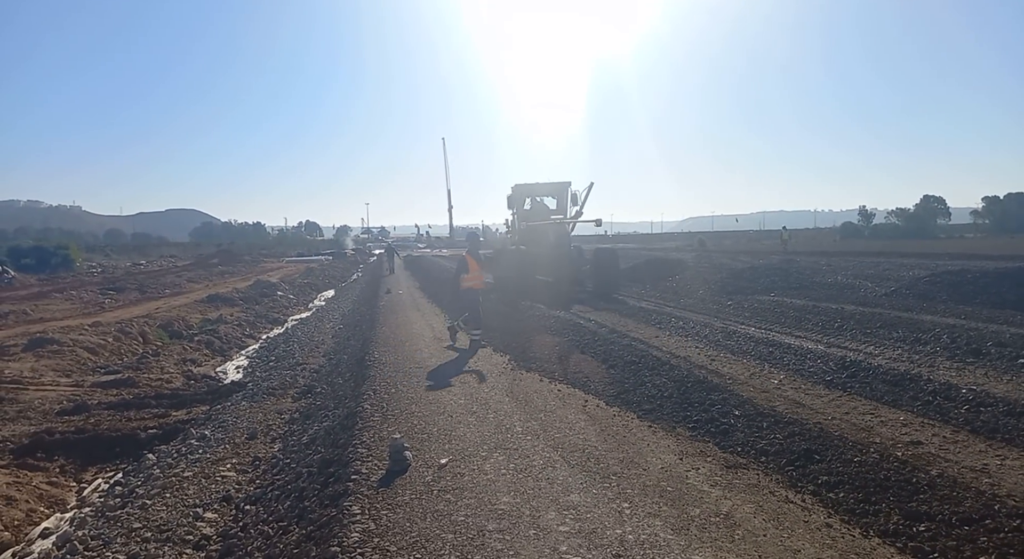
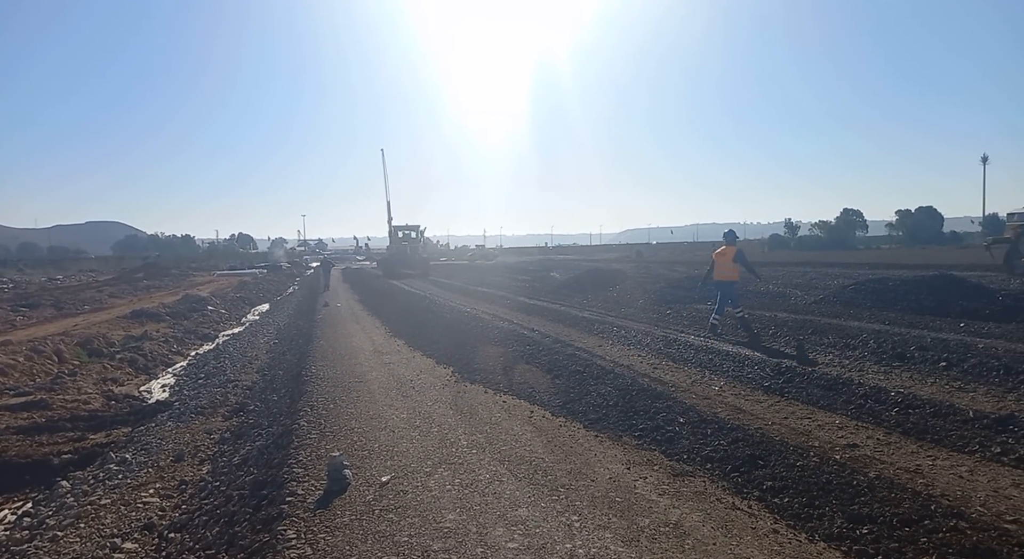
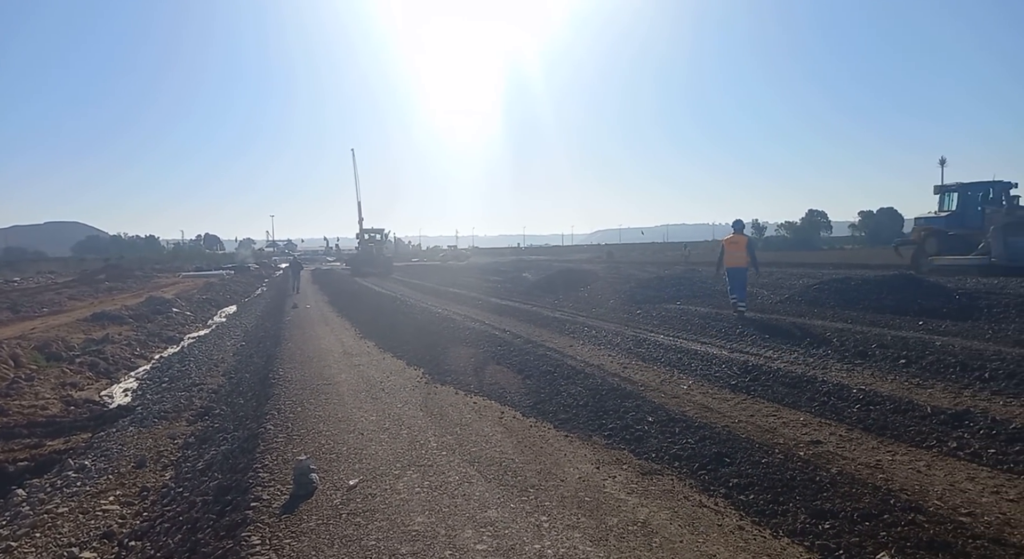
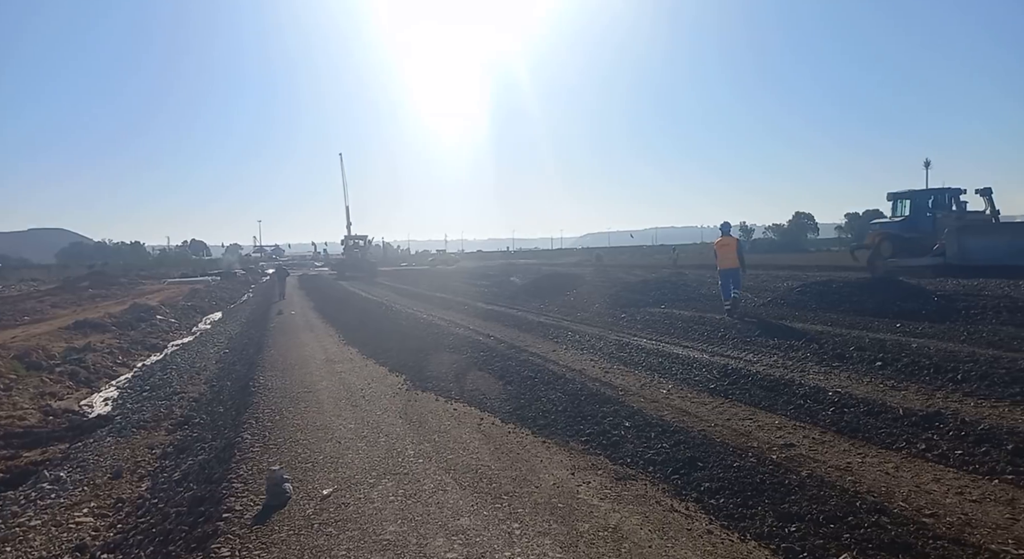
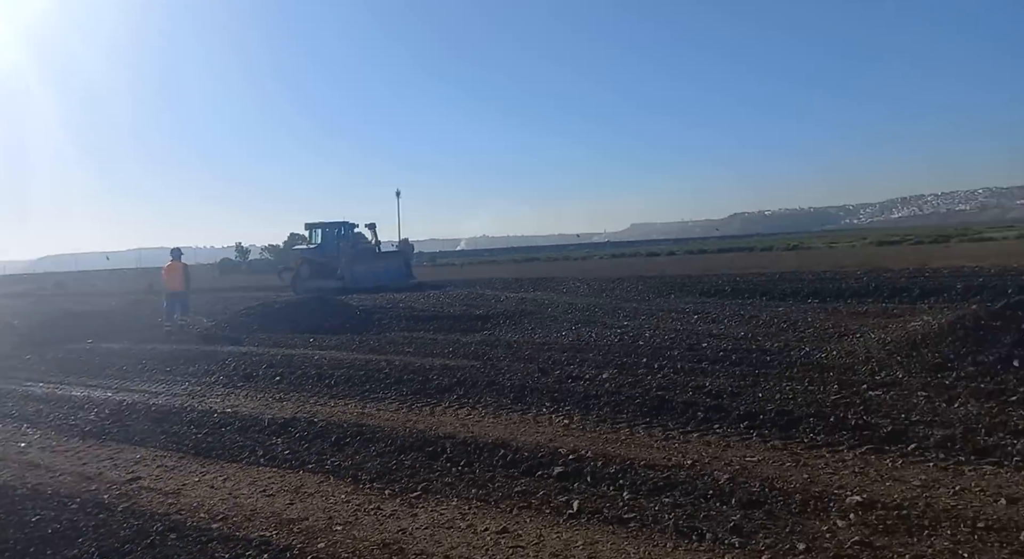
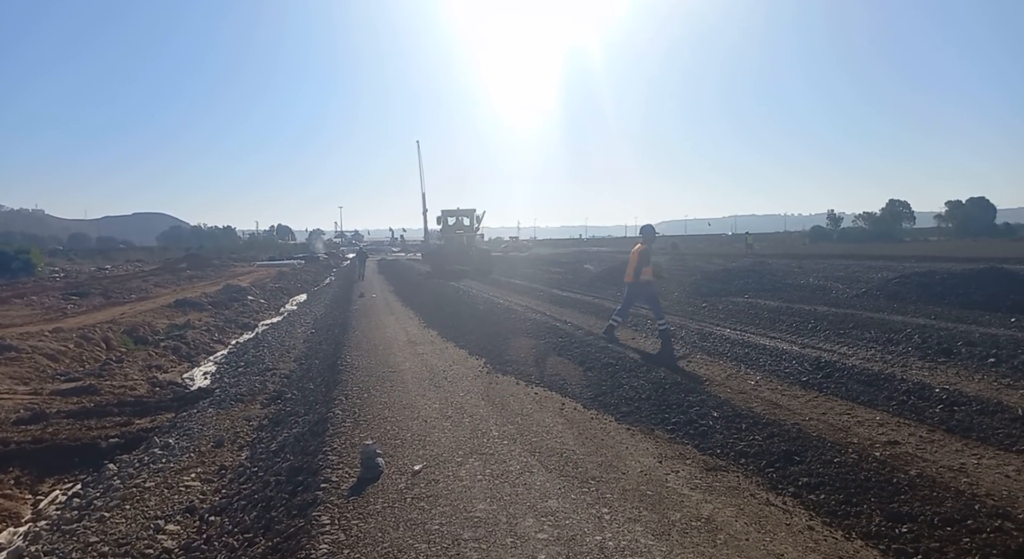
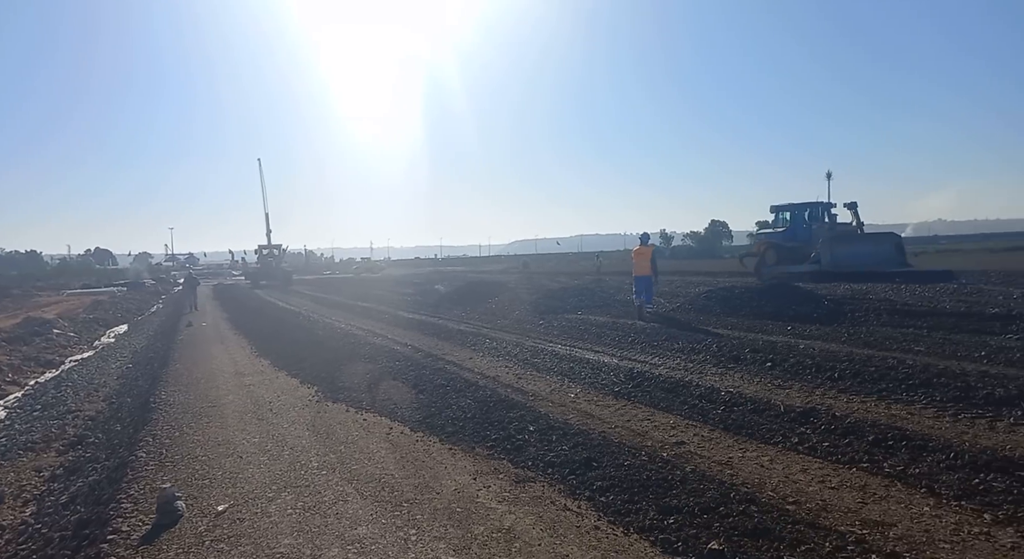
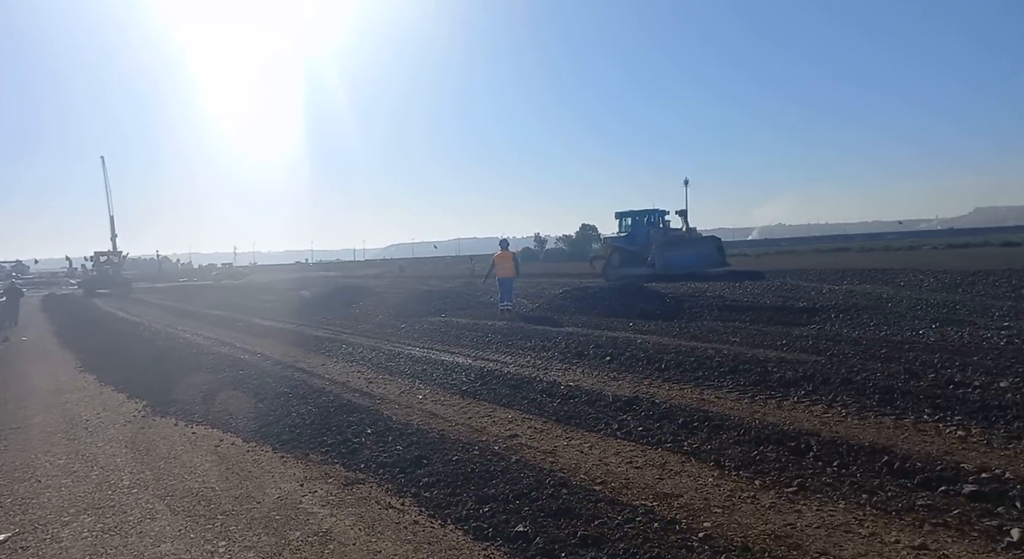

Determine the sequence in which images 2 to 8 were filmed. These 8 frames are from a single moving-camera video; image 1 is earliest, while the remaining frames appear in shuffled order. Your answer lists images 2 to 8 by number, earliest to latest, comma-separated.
6, 2, 3, 4, 7, 8, 5
